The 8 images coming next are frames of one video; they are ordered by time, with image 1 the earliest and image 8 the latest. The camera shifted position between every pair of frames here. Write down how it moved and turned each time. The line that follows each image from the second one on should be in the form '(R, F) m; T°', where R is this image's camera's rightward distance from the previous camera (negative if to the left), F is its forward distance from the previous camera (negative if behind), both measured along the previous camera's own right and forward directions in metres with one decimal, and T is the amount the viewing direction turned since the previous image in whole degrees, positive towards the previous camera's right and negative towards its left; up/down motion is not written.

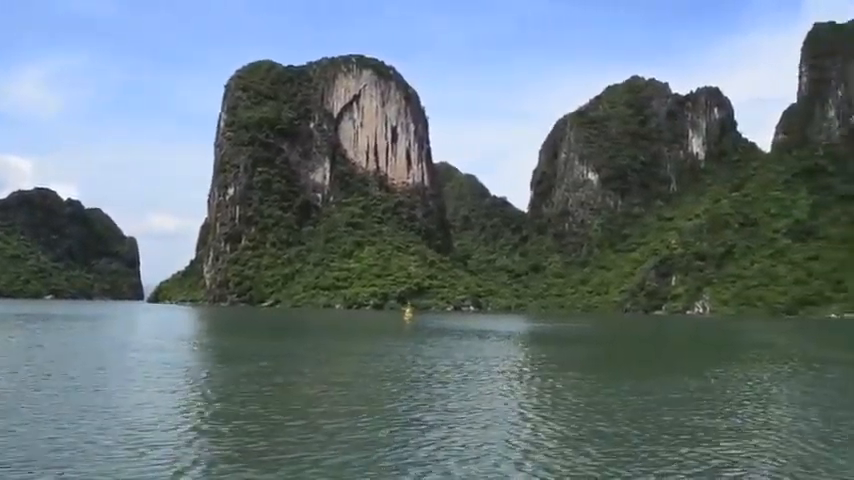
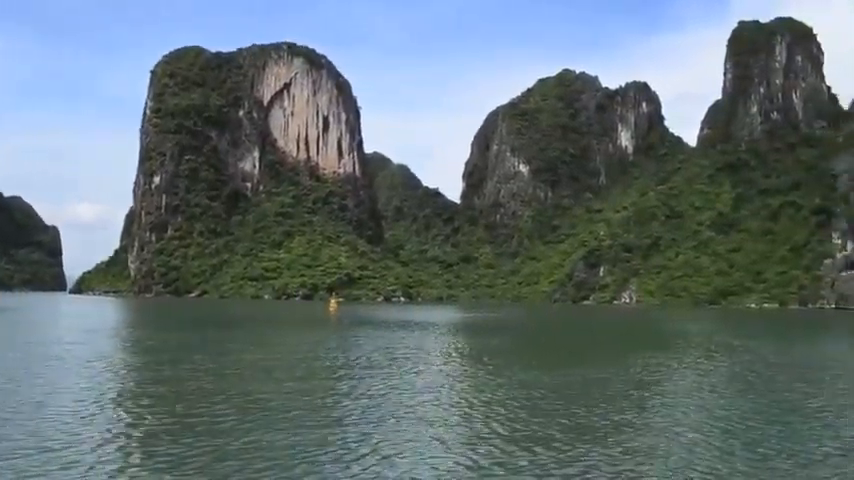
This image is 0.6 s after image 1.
(+0.4, +0.5) m; +4°
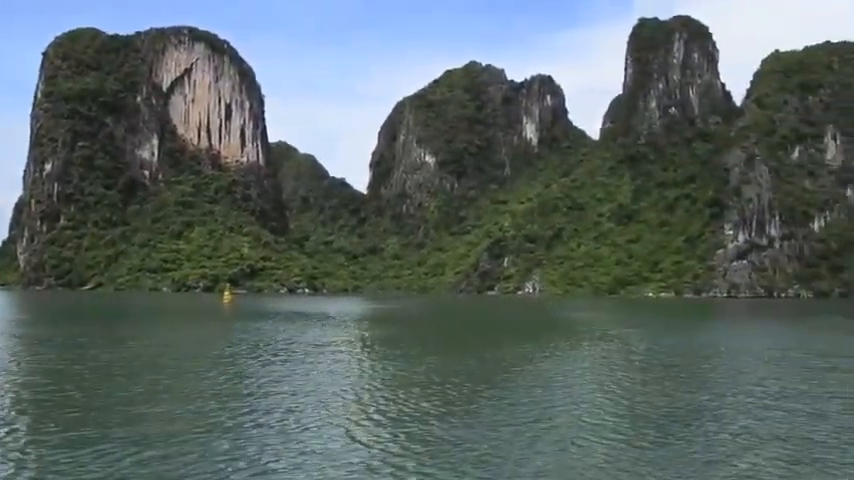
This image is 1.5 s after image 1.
(+0.6, +0.6) m; +6°
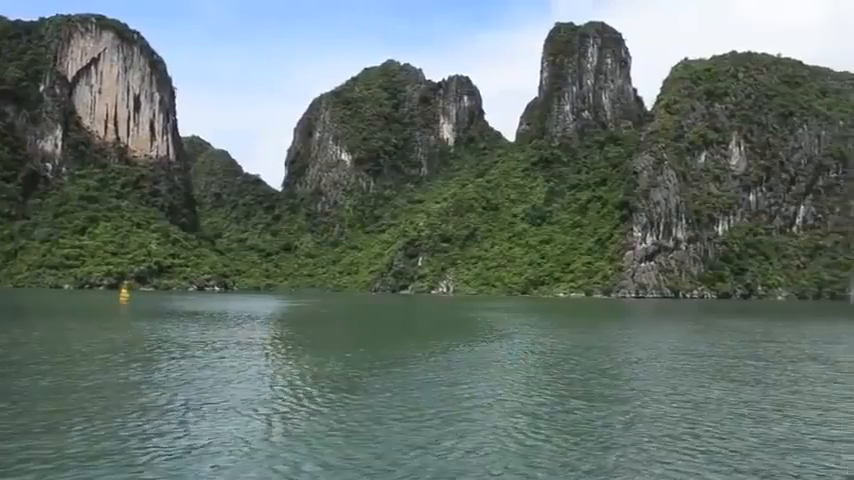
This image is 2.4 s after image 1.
(+0.5, +0.5) m; +5°
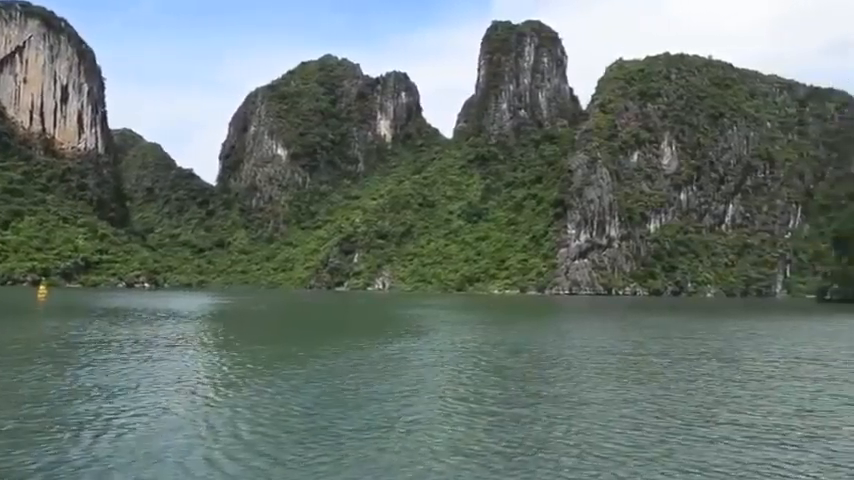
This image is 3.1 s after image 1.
(+0.4, +0.4) m; +4°
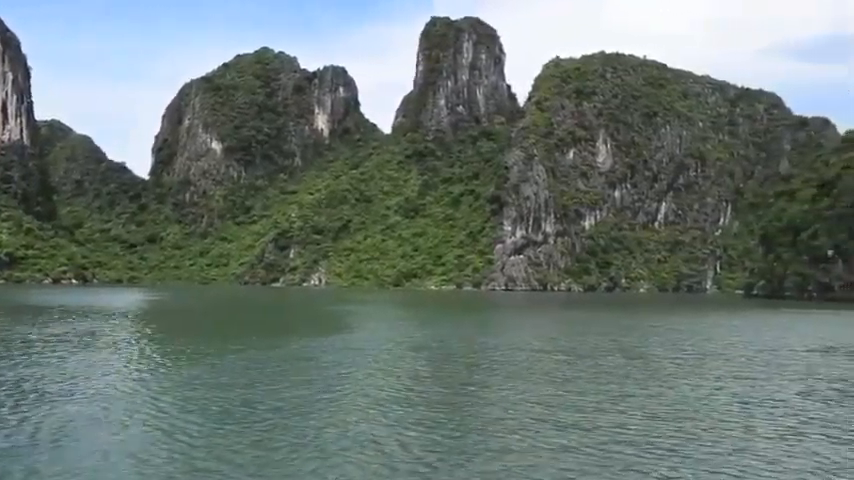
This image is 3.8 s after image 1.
(+0.4, +0.4) m; +4°
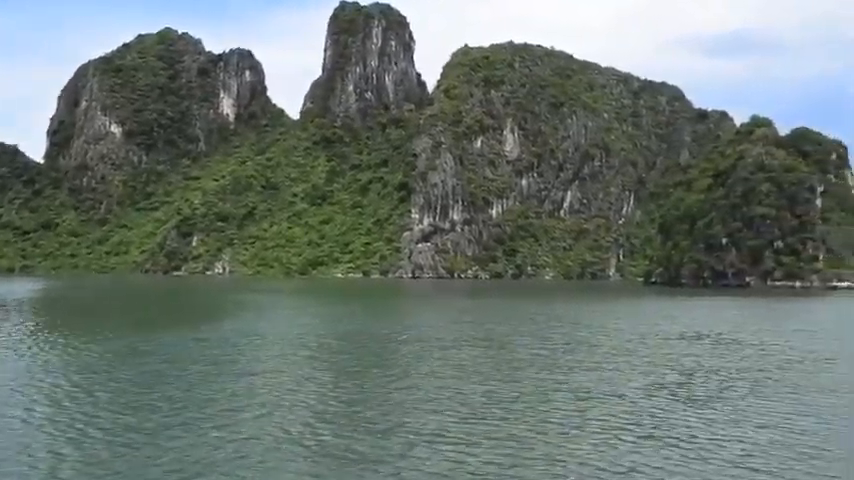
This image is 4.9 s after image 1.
(+0.5, +0.5) m; +6°
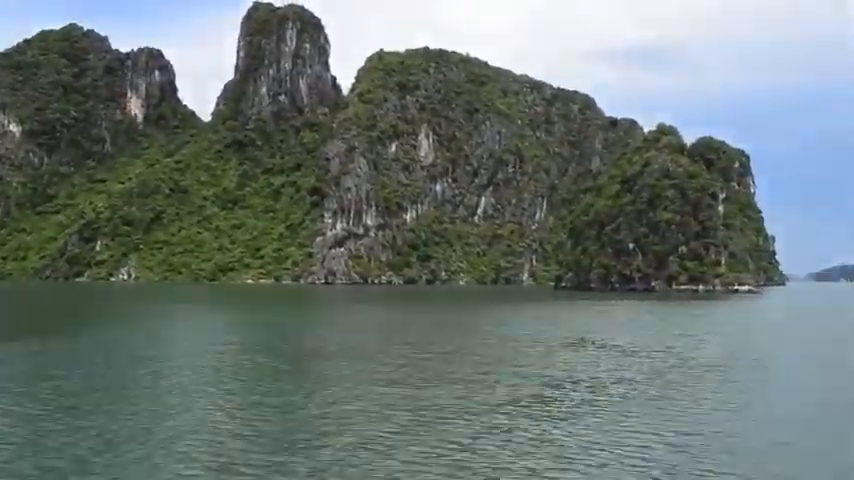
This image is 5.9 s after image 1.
(+0.4, +0.5) m; +6°
